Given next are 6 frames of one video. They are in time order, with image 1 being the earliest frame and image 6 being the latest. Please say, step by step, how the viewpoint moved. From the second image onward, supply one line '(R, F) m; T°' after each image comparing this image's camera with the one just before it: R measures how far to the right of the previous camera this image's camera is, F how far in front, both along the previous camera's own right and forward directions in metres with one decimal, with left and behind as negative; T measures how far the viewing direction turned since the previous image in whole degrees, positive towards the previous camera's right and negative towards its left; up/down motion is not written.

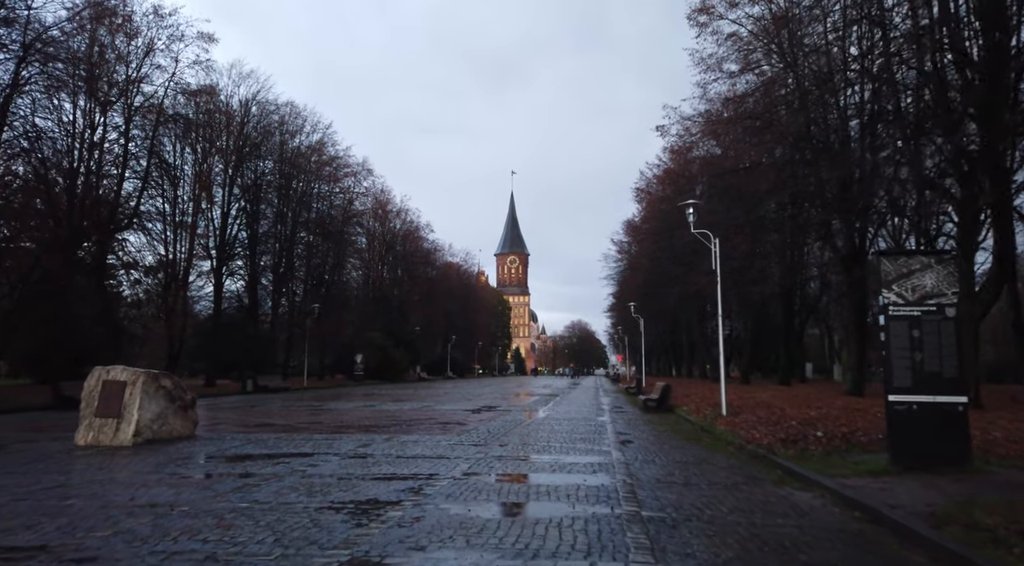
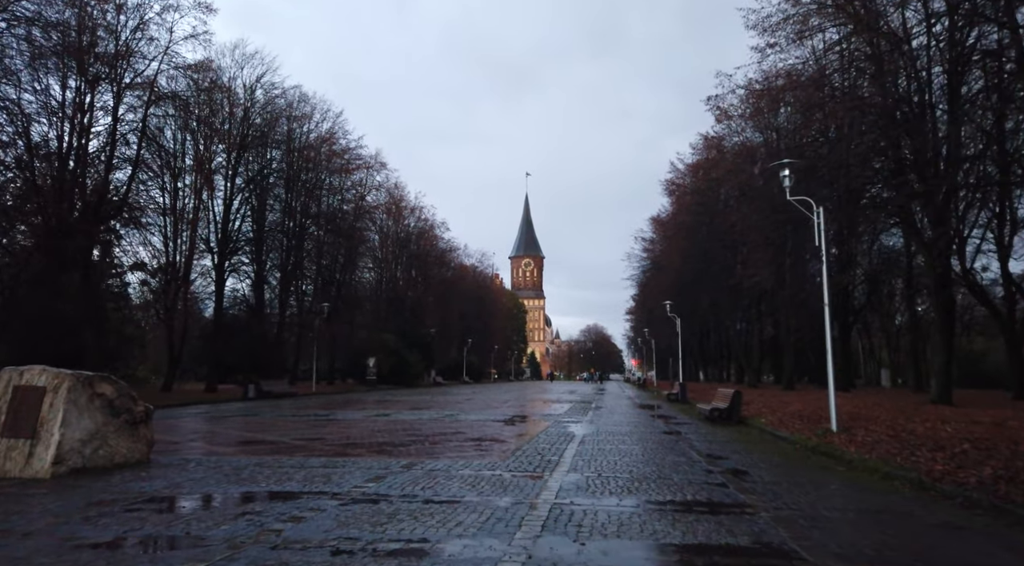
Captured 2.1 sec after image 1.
(-0.7, +3.4) m; -1°
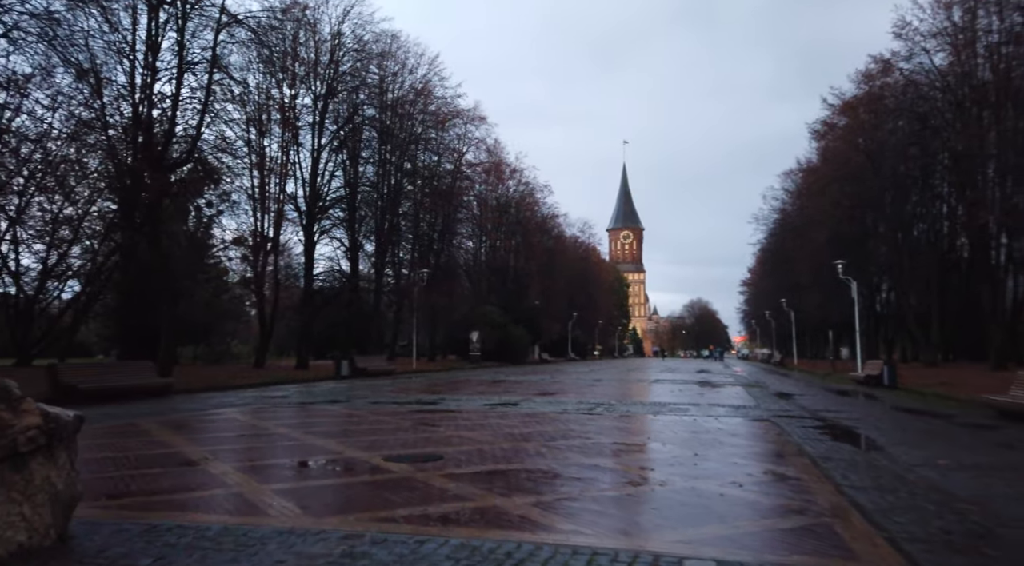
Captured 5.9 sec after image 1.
(-1.8, +5.9) m; -8°
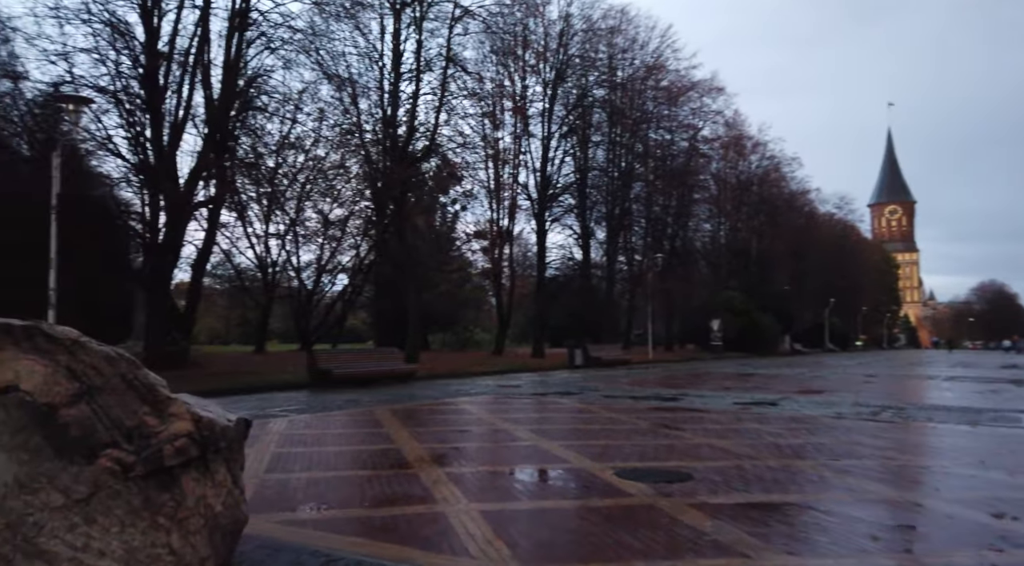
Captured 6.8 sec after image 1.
(-0.2, +1.5) m; -19°
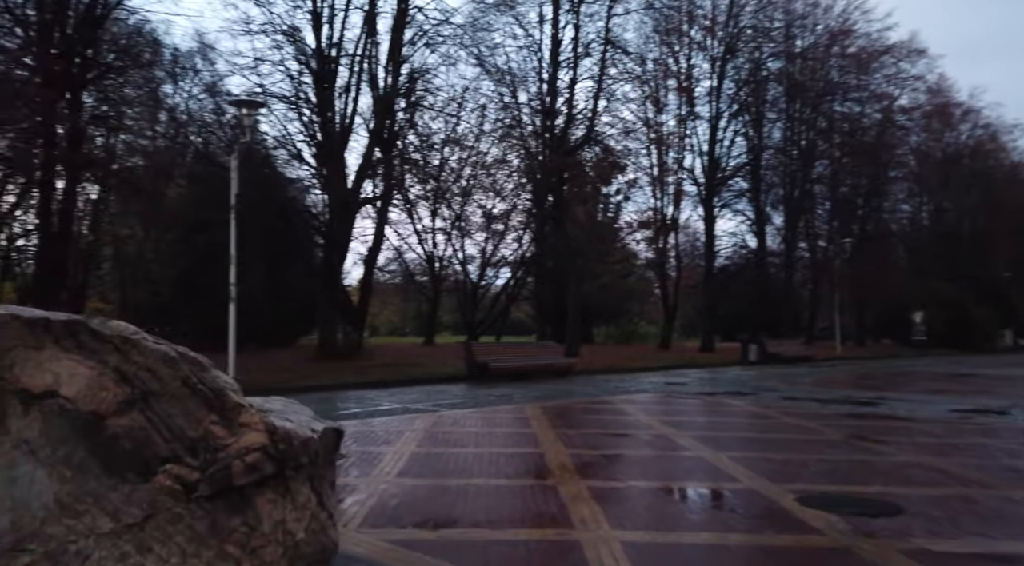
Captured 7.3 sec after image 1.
(+0.1, +0.8) m; -14°
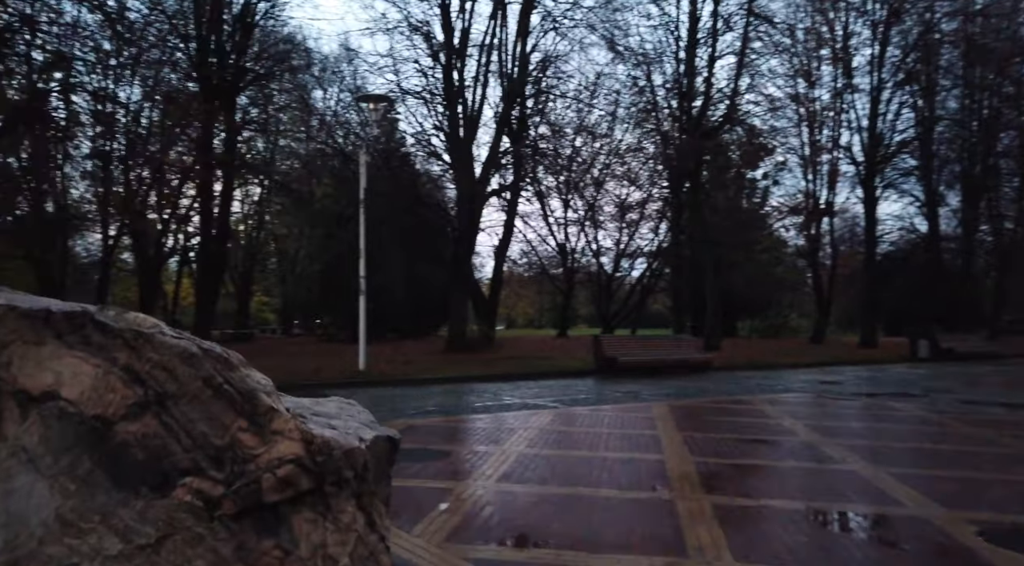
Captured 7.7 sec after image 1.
(+0.2, +0.6) m; -11°
